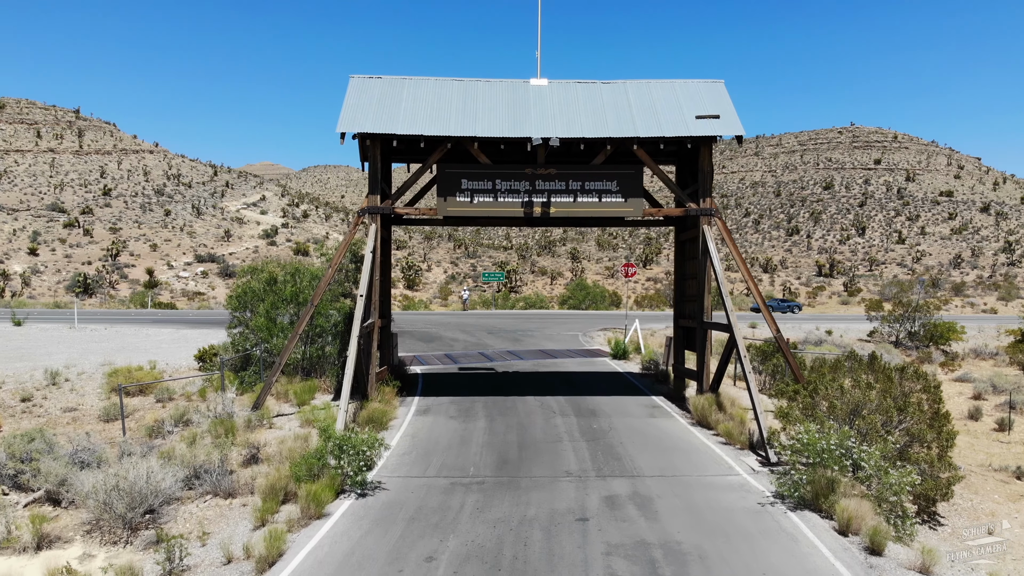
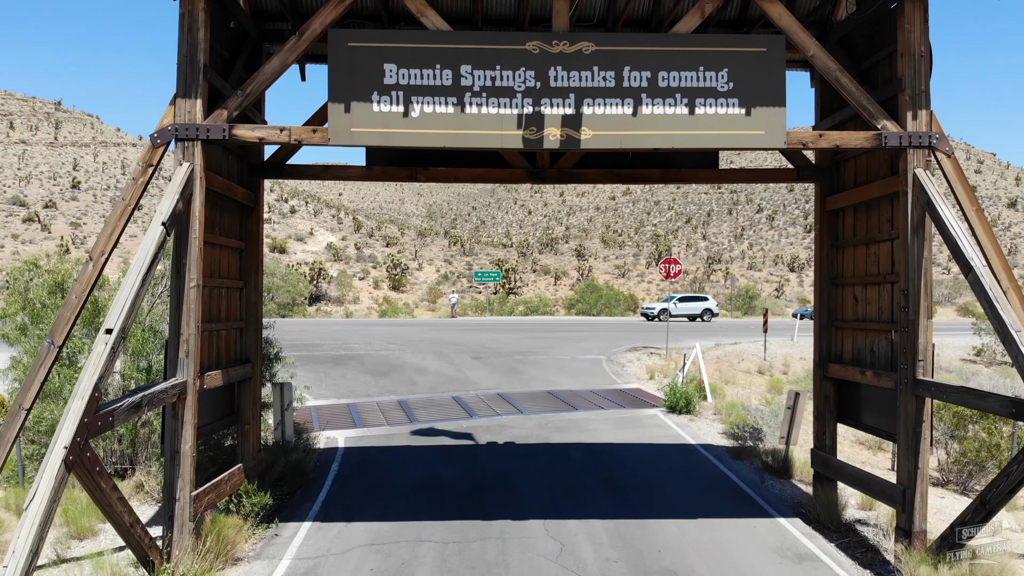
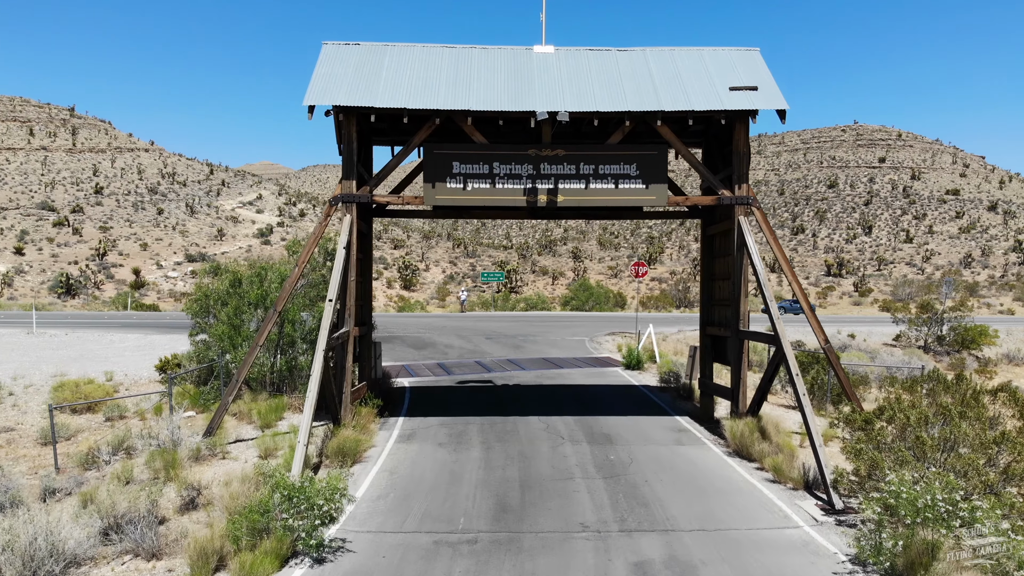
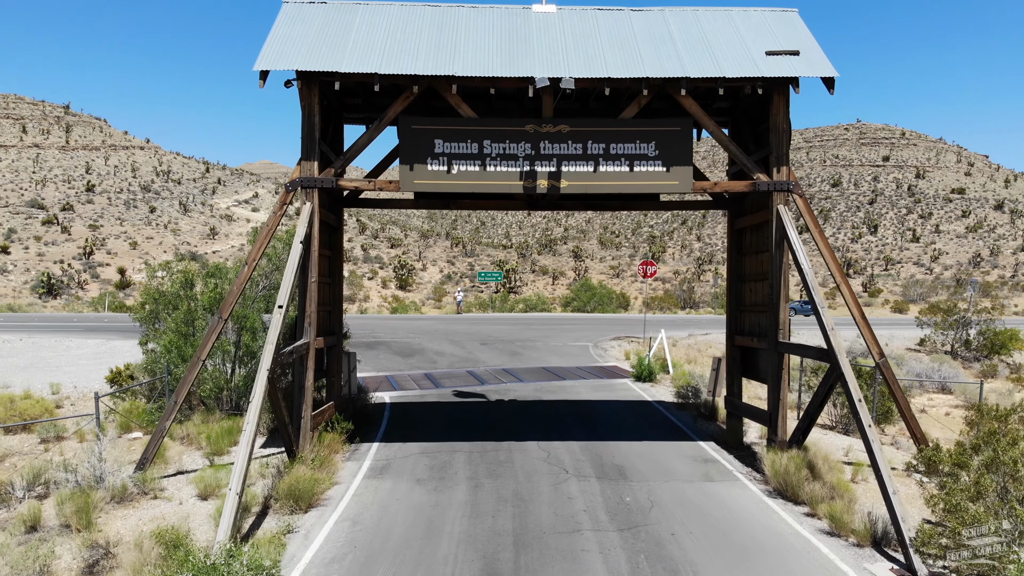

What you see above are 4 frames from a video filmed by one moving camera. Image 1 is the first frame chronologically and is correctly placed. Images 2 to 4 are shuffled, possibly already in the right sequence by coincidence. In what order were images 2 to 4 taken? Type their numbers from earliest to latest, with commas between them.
3, 4, 2
